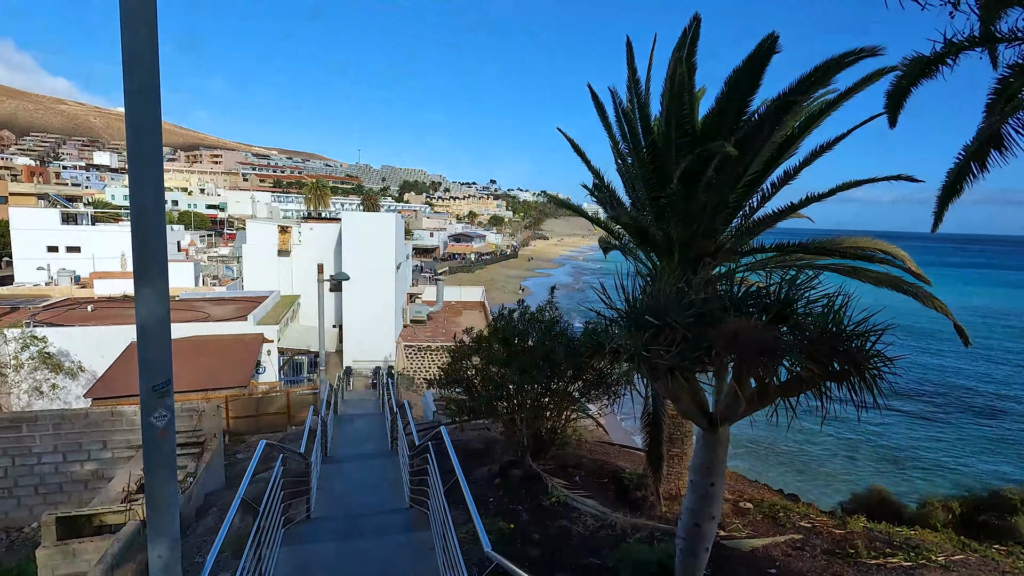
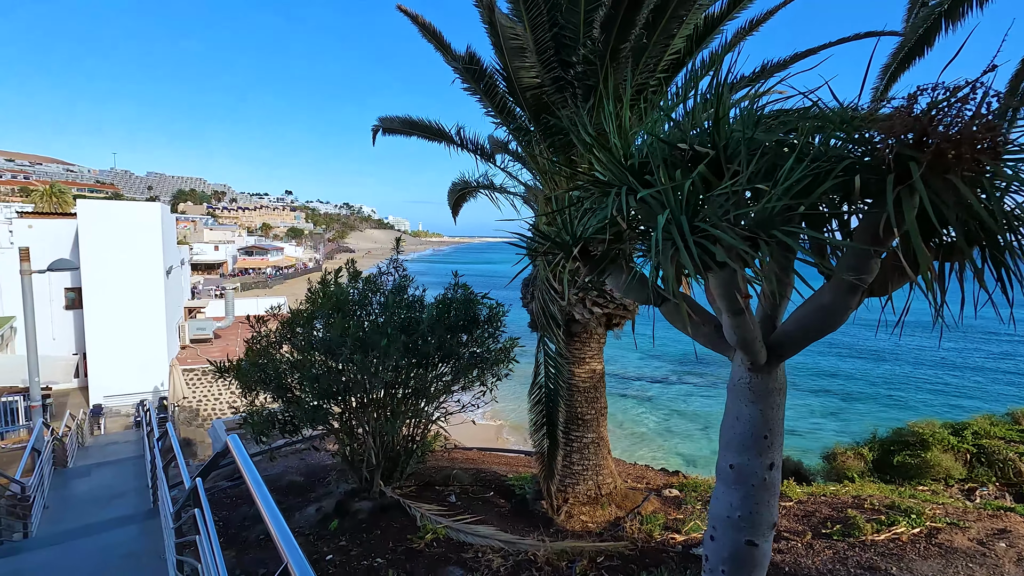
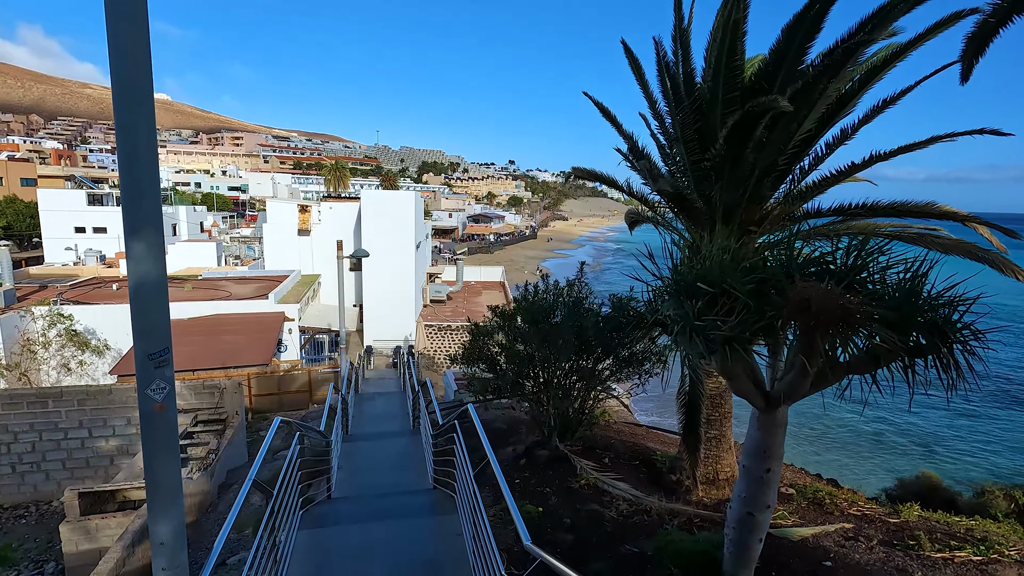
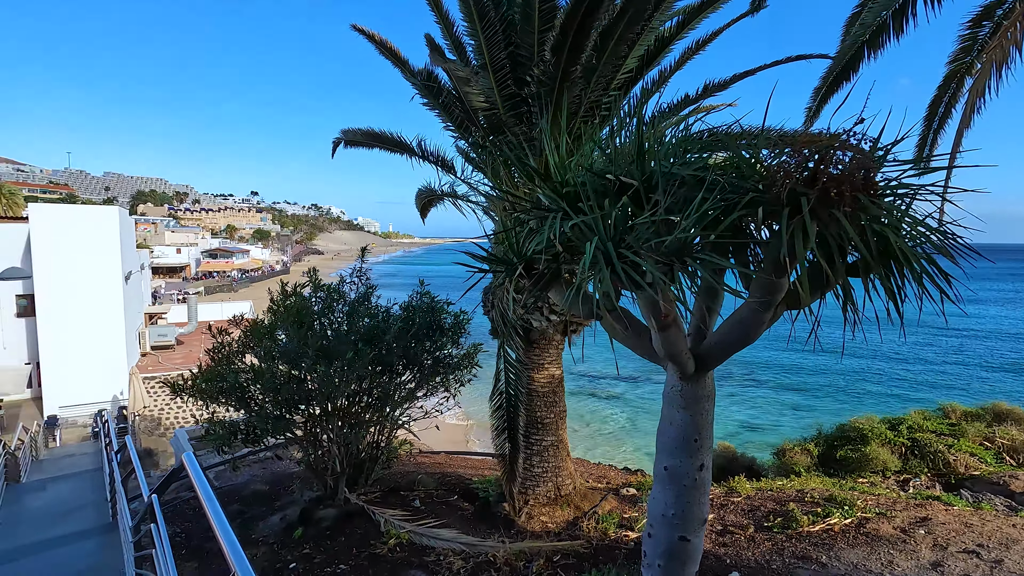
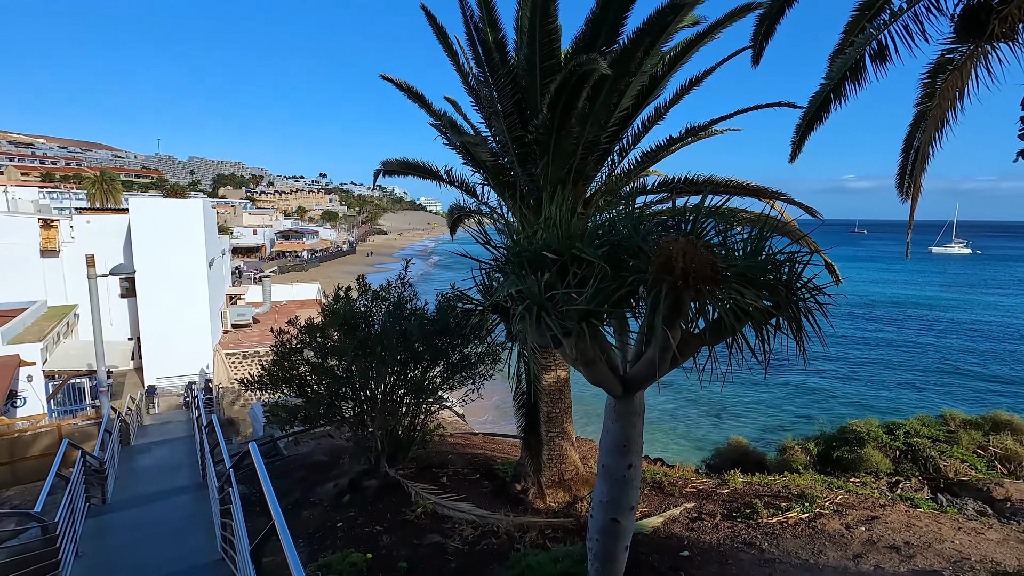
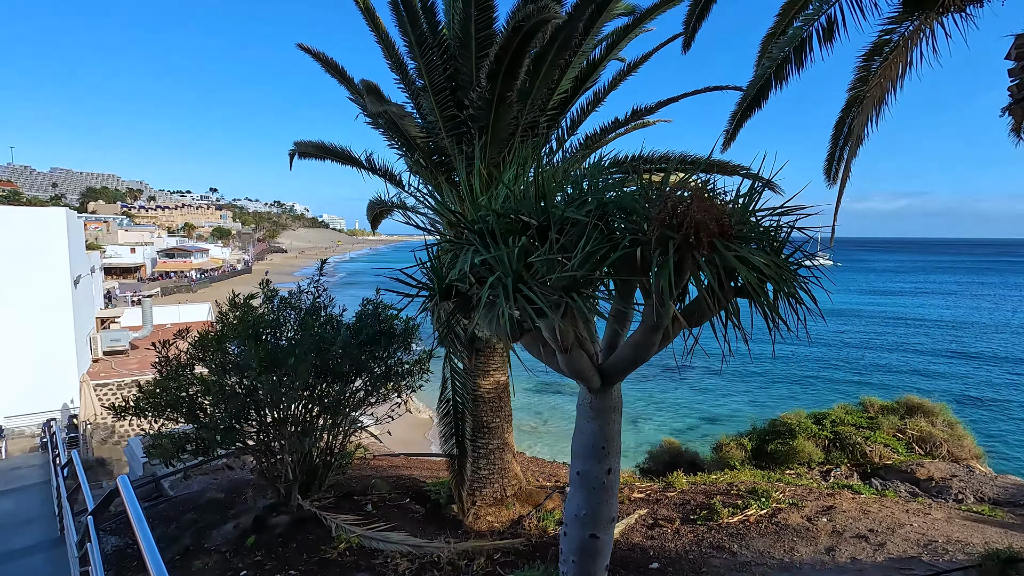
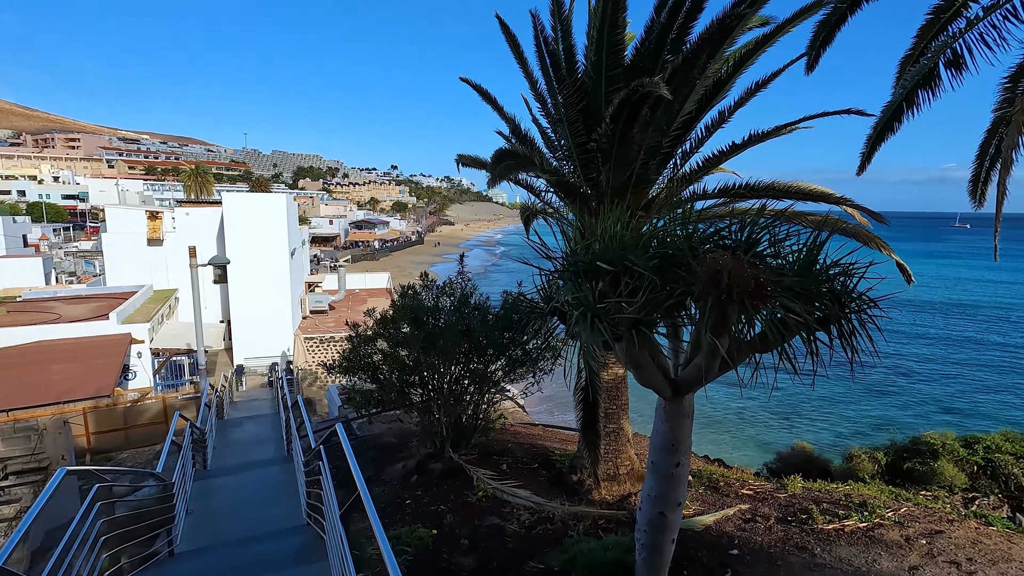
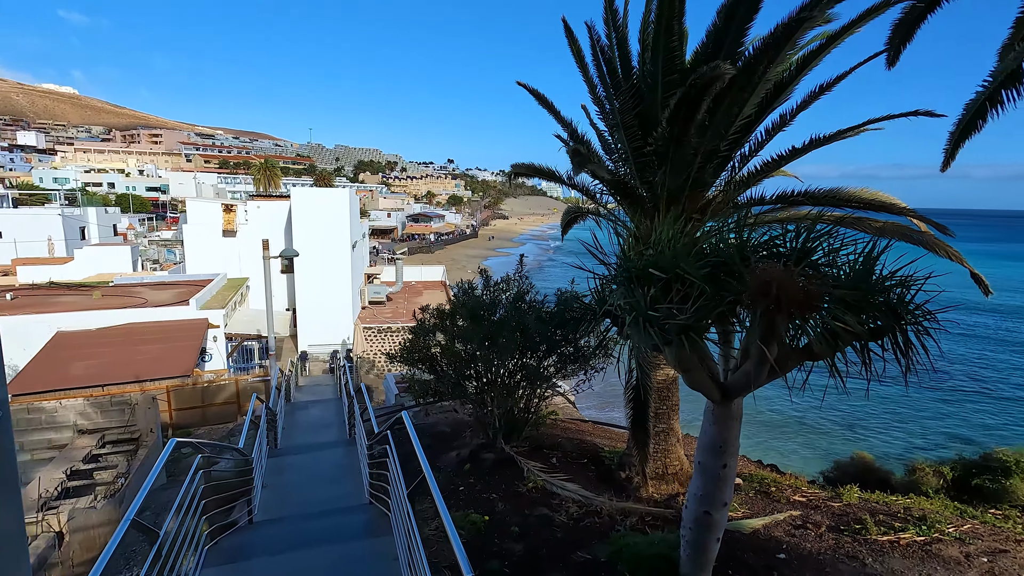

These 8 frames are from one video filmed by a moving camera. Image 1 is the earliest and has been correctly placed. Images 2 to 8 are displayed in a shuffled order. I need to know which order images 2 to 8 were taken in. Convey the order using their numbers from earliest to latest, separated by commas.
3, 8, 7, 5, 6, 4, 2
